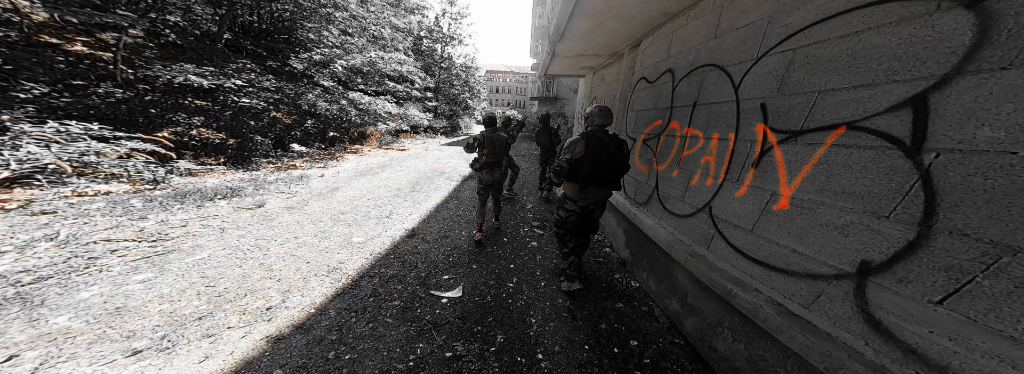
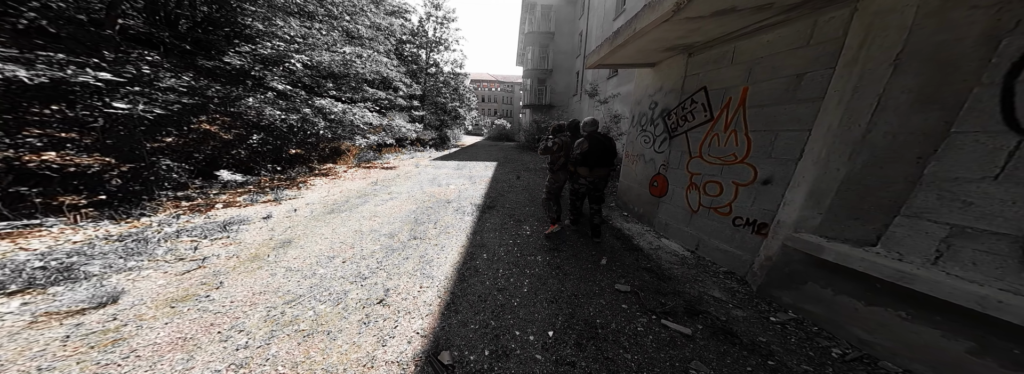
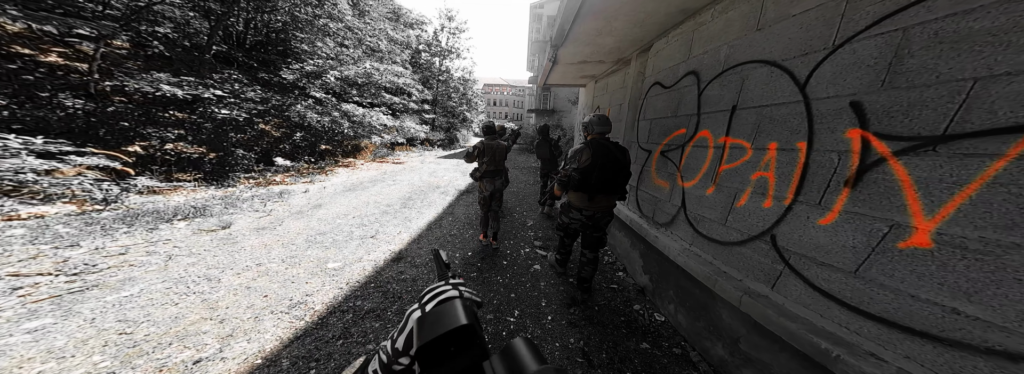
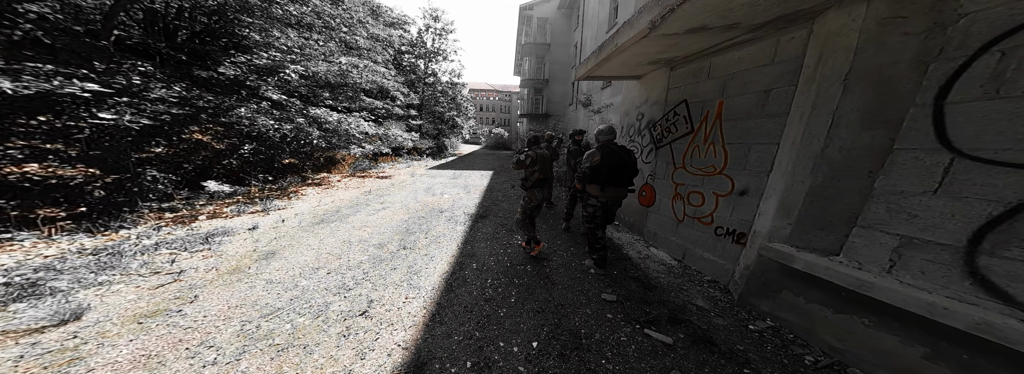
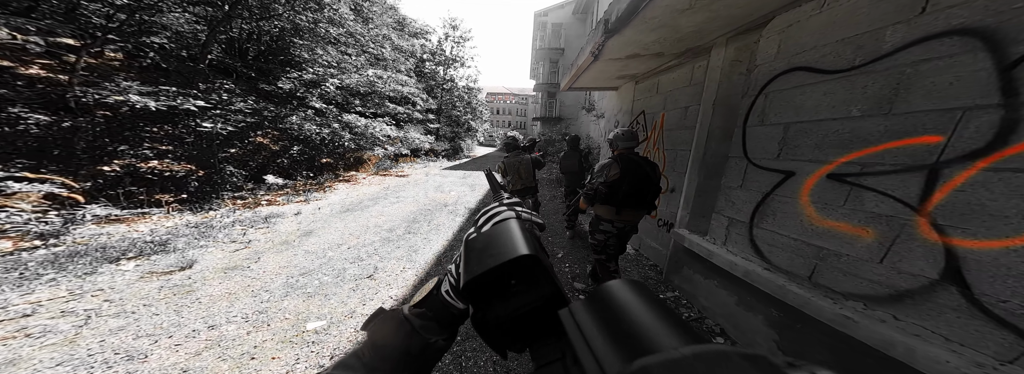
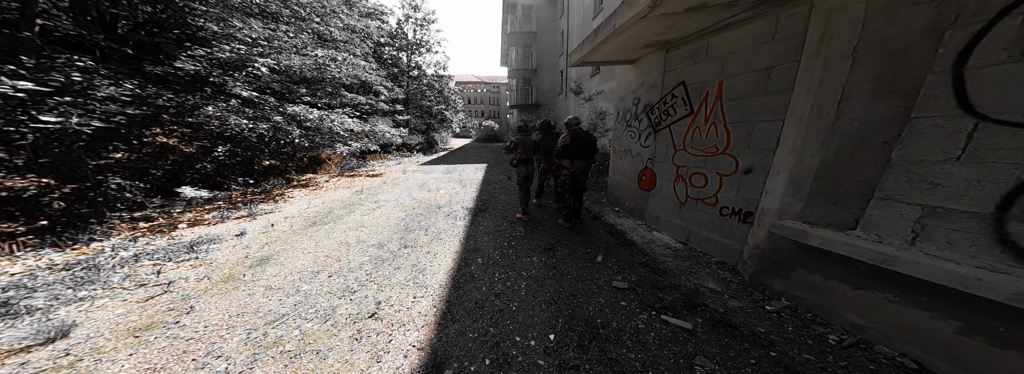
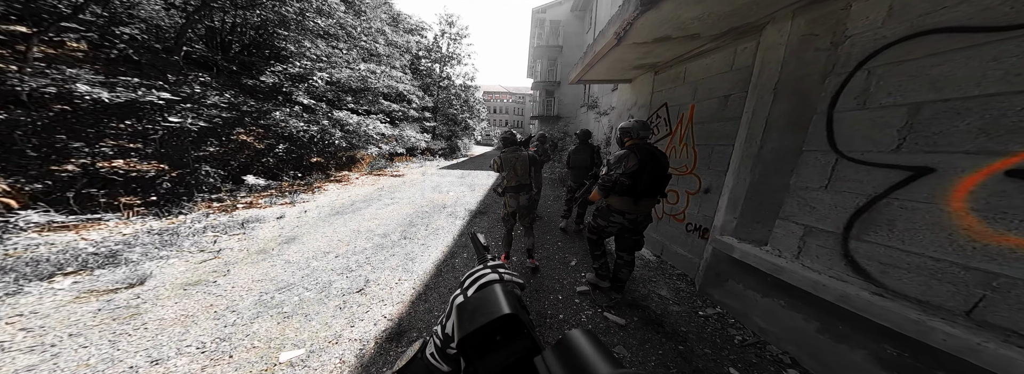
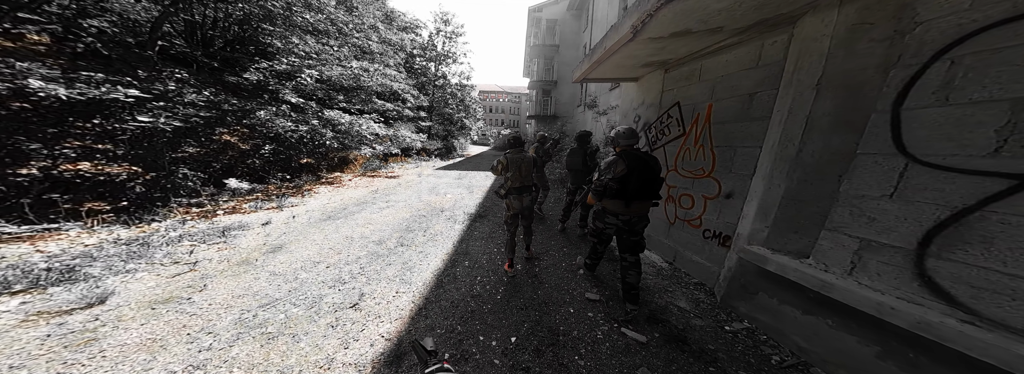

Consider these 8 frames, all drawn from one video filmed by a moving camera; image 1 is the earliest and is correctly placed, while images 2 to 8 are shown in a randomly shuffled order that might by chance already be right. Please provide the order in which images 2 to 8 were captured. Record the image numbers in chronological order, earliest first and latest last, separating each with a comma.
3, 5, 7, 8, 4, 2, 6
